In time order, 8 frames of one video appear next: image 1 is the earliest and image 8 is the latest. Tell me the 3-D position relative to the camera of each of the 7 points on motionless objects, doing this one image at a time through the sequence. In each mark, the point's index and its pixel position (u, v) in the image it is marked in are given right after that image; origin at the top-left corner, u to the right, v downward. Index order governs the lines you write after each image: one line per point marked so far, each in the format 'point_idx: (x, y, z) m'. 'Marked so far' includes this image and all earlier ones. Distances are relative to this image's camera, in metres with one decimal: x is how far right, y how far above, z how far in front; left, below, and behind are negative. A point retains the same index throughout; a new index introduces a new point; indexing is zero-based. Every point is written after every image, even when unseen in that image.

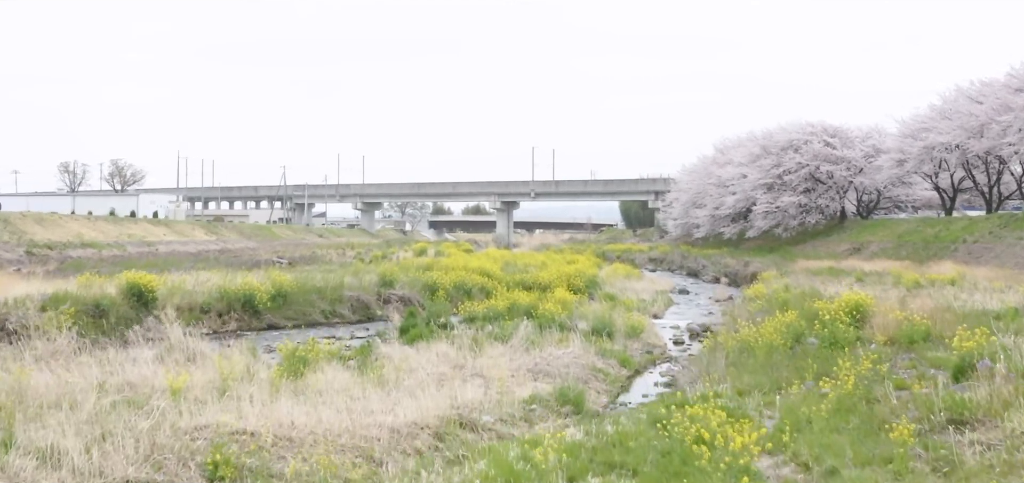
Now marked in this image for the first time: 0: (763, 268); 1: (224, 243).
0: (+4.3, -0.5, +14.3) m
1: (-6.7, 0.0, +19.4) m
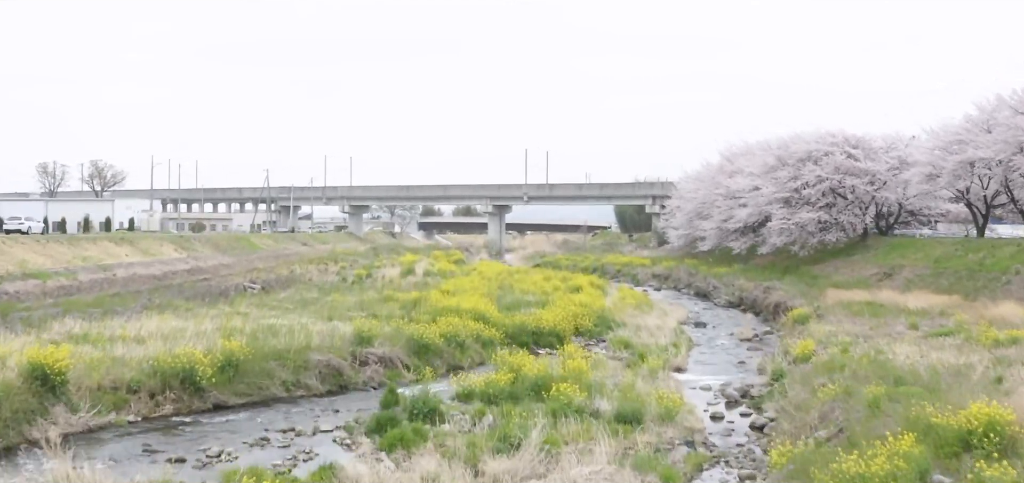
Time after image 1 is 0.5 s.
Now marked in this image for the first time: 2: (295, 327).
0: (+4.3, -0.9, +12.9) m
1: (-6.8, -0.4, +17.9) m
2: (-2.2, -0.9, +8.6) m
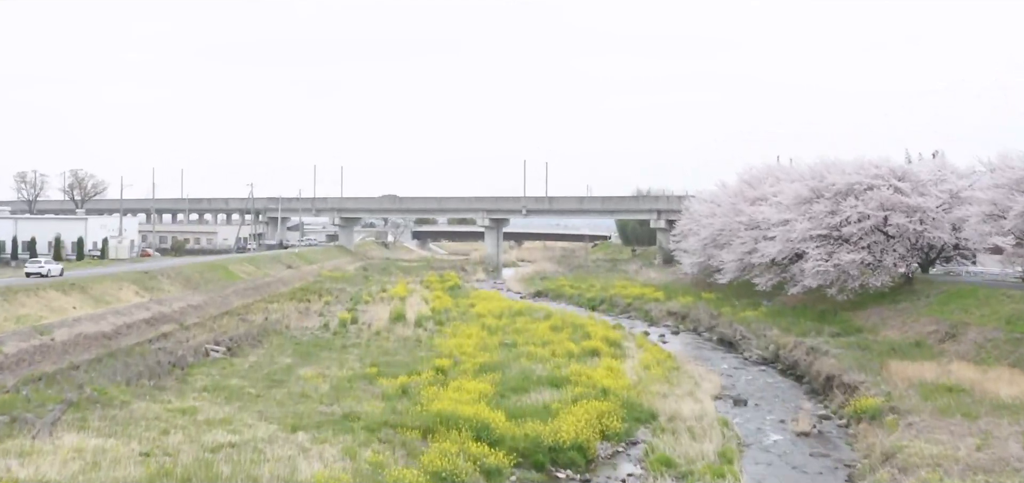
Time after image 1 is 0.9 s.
0: (+4.4, -1.7, +11.0) m
1: (-6.8, -1.2, +16.0) m
2: (-2.1, -1.7, +6.7) m
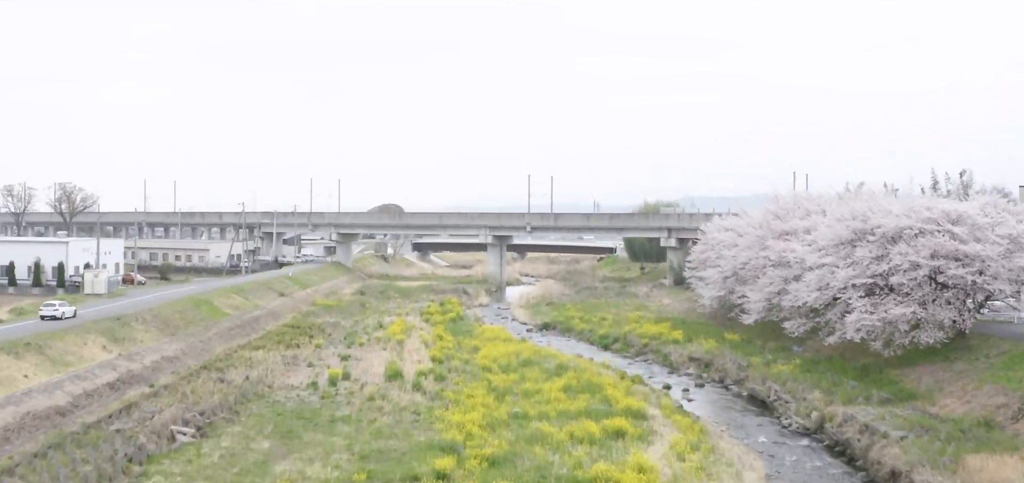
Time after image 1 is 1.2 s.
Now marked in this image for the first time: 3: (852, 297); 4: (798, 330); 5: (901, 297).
0: (+4.5, -2.5, +9.4) m
1: (-6.6, -2.1, +14.4) m
2: (-2.0, -2.5, +5.1) m
3: (+5.7, -0.9, +14.0) m
4: (+5.6, -1.7, +16.2) m
5: (+6.3, -0.9, +13.5) m
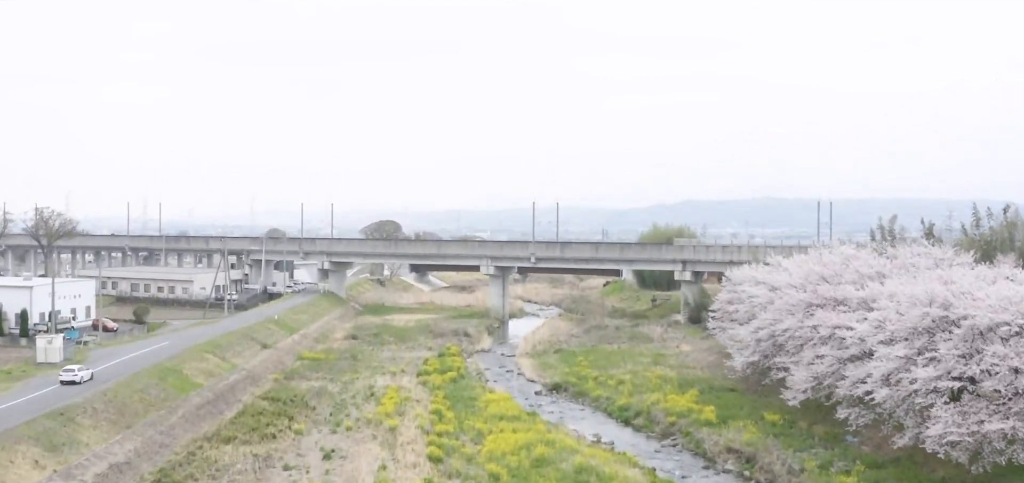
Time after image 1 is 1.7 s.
0: (+4.7, -3.9, +7.1) m
1: (-6.4, -3.4, +12.0) m
2: (-1.8, -3.9, +2.7) m
3: (+5.9, -2.3, +11.7) m
4: (+5.7, -3.0, +13.9) m
5: (+6.5, -2.2, +11.2) m
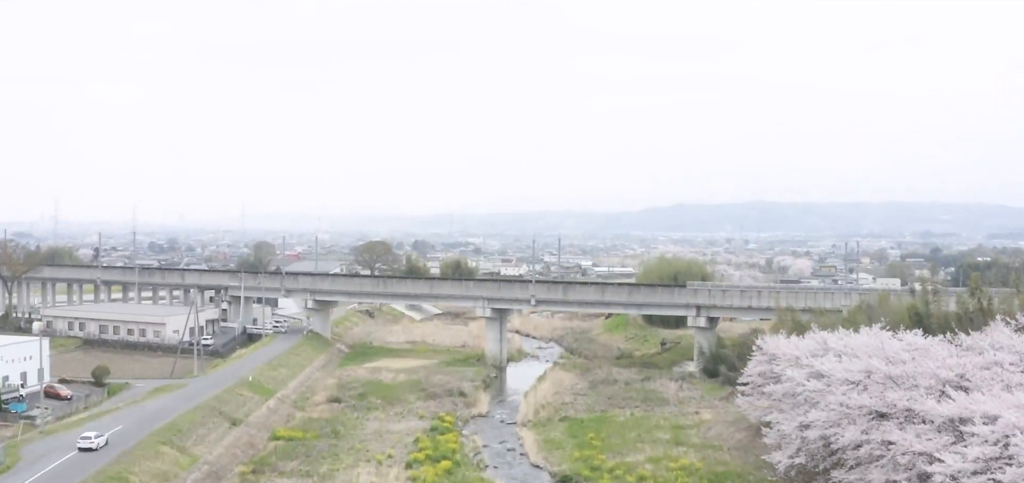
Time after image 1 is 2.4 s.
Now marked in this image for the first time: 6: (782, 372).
0: (+4.9, -5.4, +4.4) m
1: (-6.3, -5.0, +9.2) m
2: (-1.6, -5.5, 0.0) m
3: (+6.1, -3.8, +9.0) m
4: (+5.9, -4.6, +11.1) m
5: (+6.7, -3.8, +8.5) m
6: (+5.9, -2.8, +18.2) m
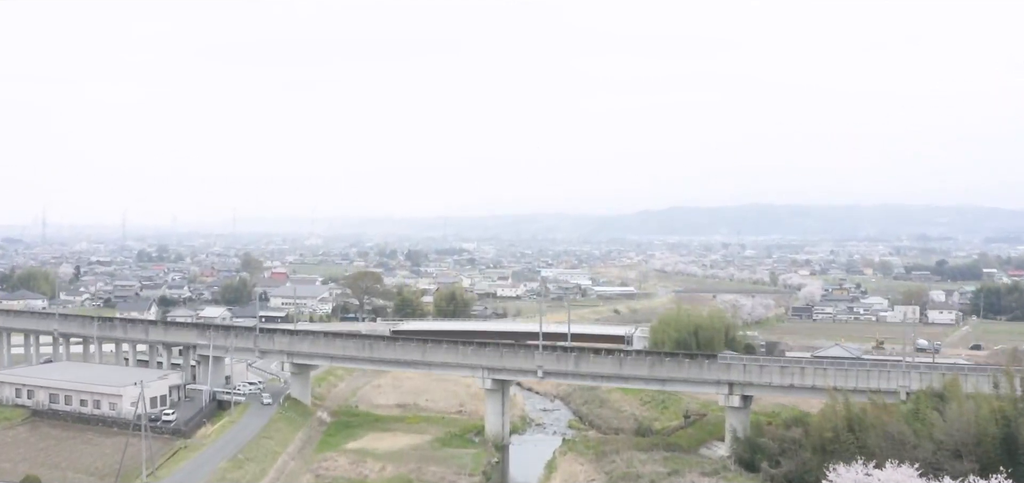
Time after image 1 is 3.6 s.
0: (+5.2, -7.6, +0.3) m
1: (-6.0, -7.2, +5.1) m
2: (-1.2, -7.6, -4.1) m
3: (+6.4, -6.0, +4.9) m
4: (+6.2, -6.8, +7.1) m
5: (+7.0, -5.9, +4.5) m
6: (+6.2, -5.0, +14.2) m
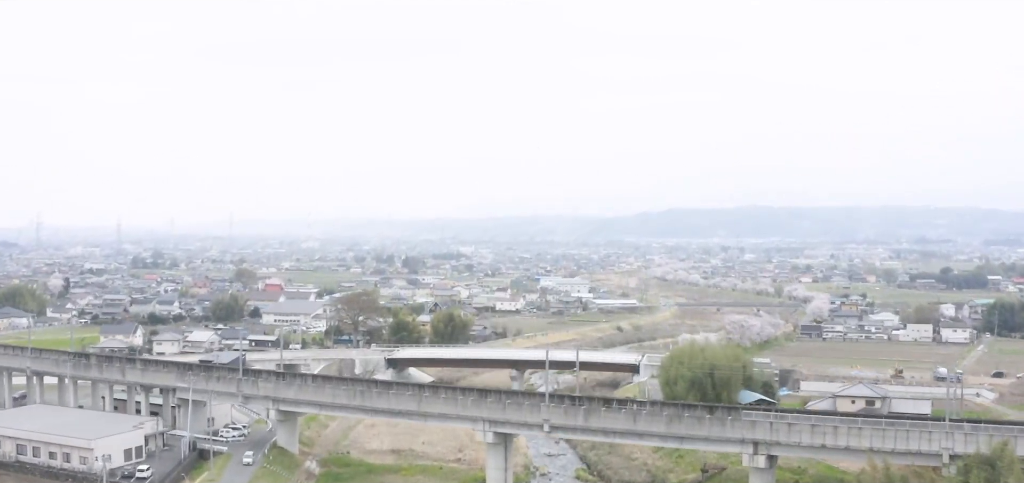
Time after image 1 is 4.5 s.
0: (+5.5, -8.9, -2.0) m
1: (-5.8, -8.5, +2.7) m
2: (-1.0, -8.9, -6.5) m
3: (+6.6, -7.3, +2.6) m
4: (+6.4, -8.1, +4.8) m
5: (+7.2, -7.2, +2.2) m
6: (+6.3, -6.3, +11.9) m
